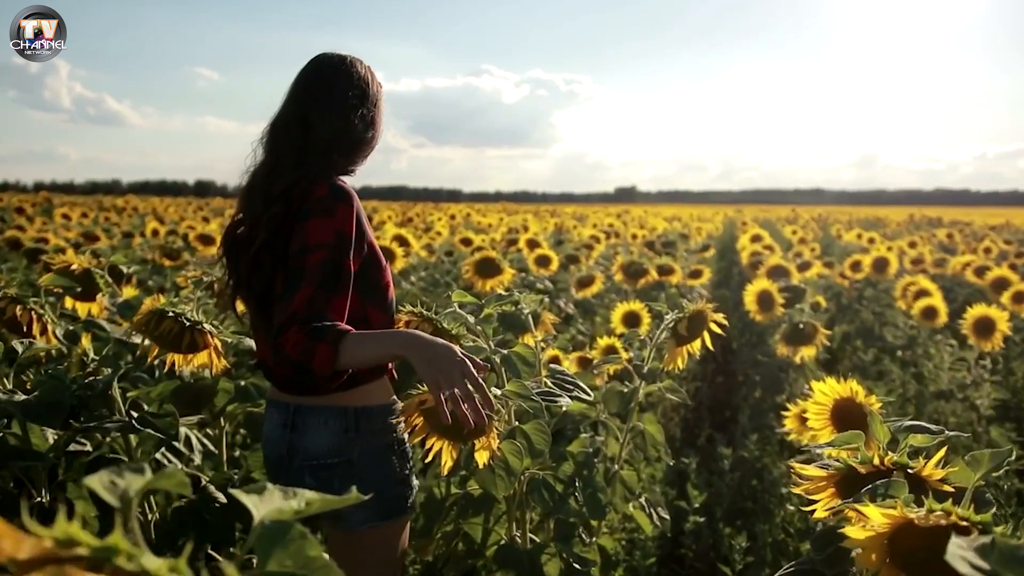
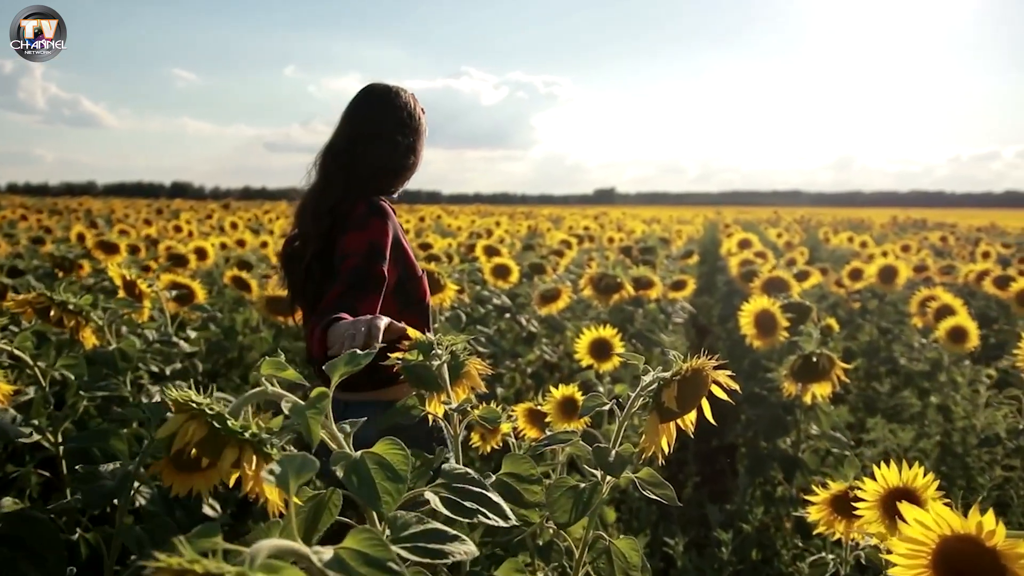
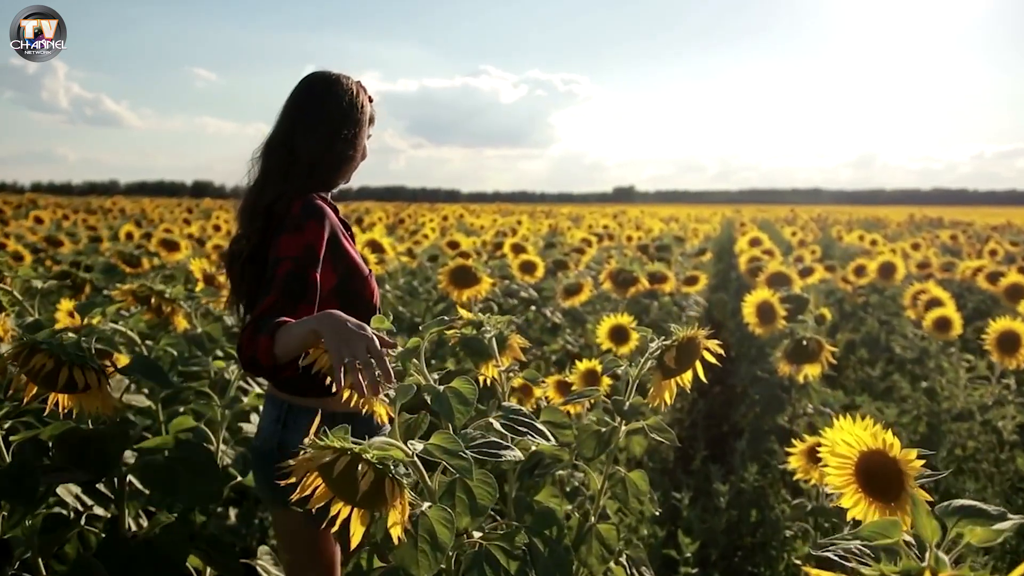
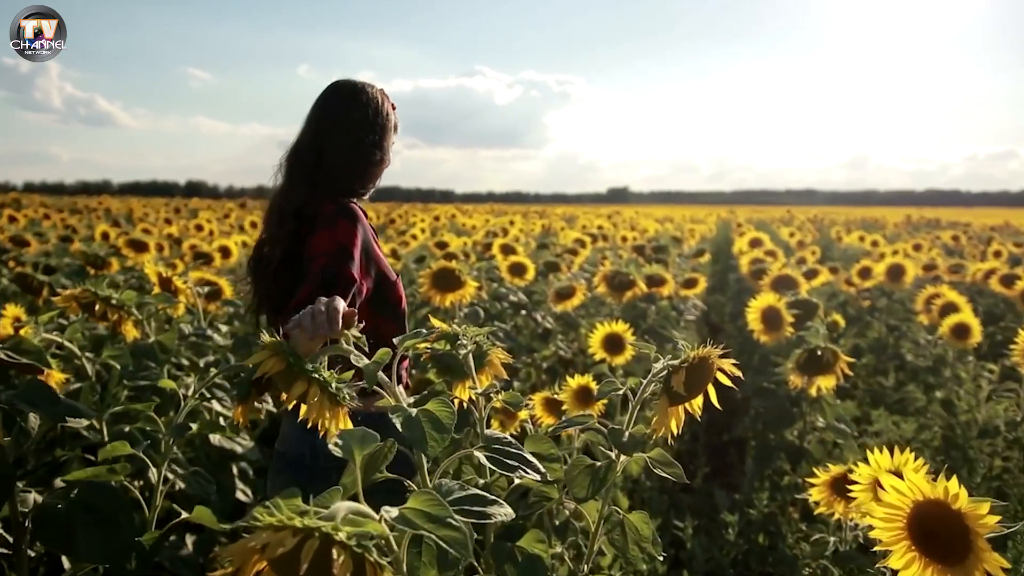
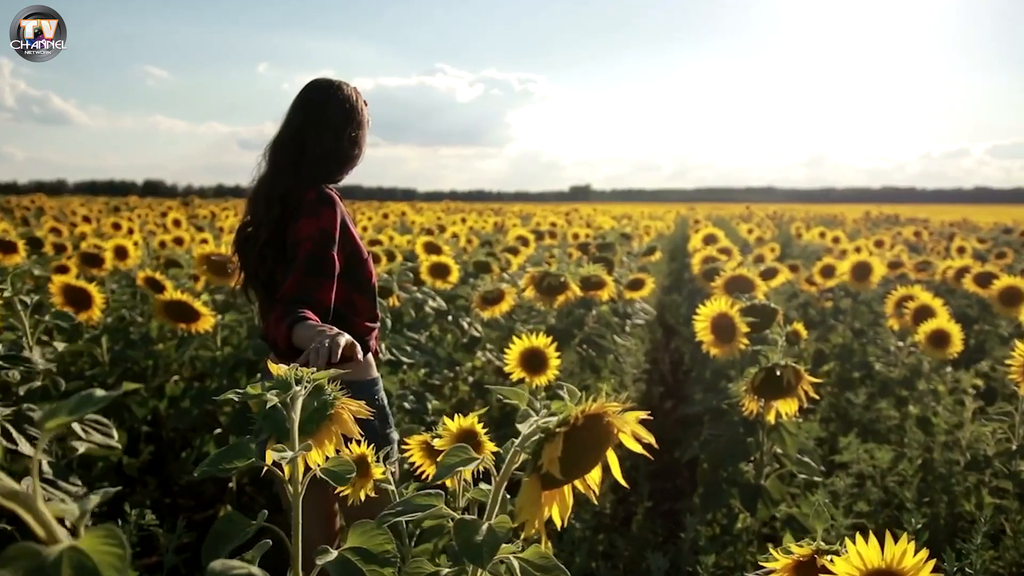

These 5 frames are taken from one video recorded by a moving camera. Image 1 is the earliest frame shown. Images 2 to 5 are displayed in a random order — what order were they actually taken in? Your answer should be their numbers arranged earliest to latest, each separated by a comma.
3, 4, 2, 5
